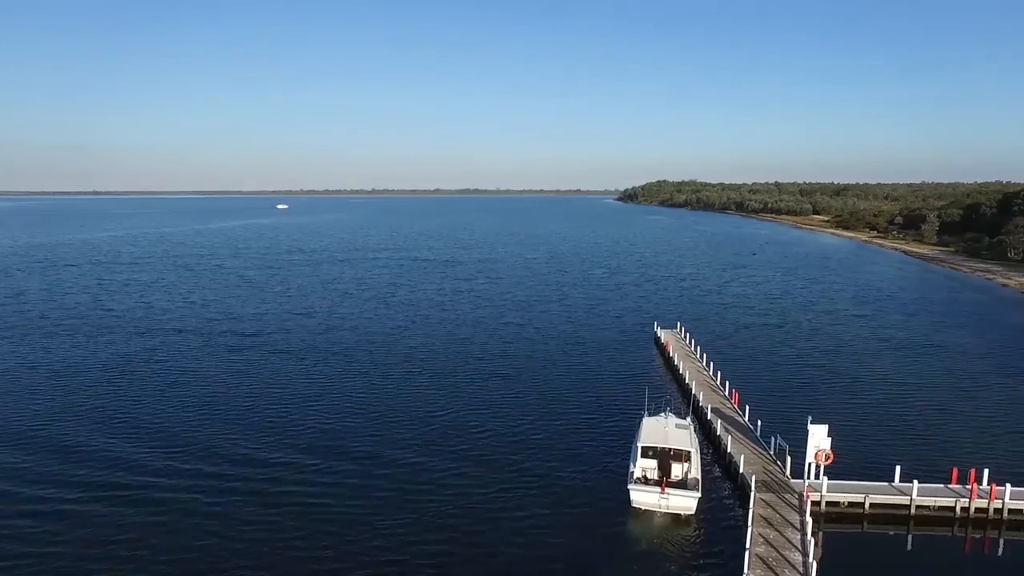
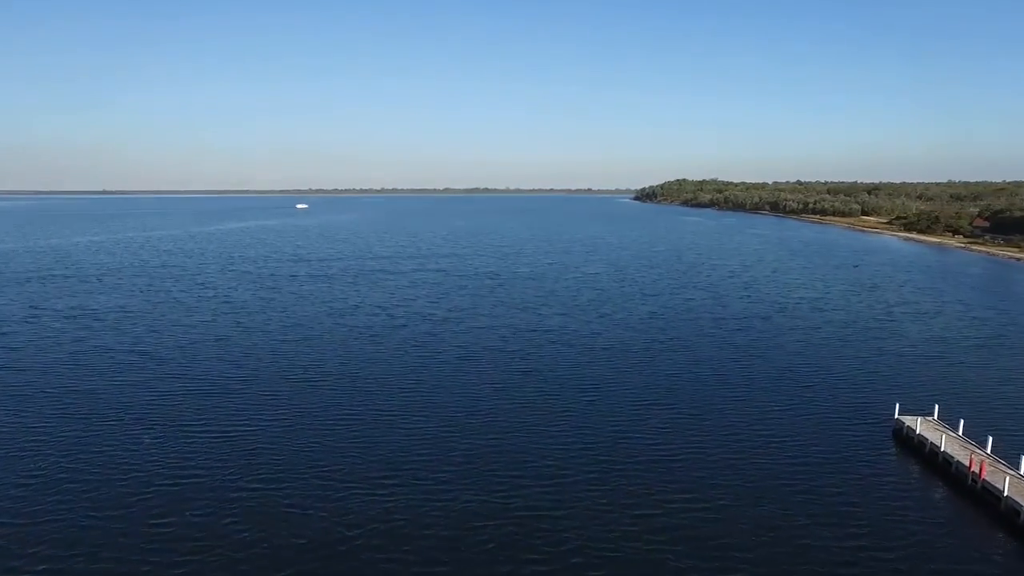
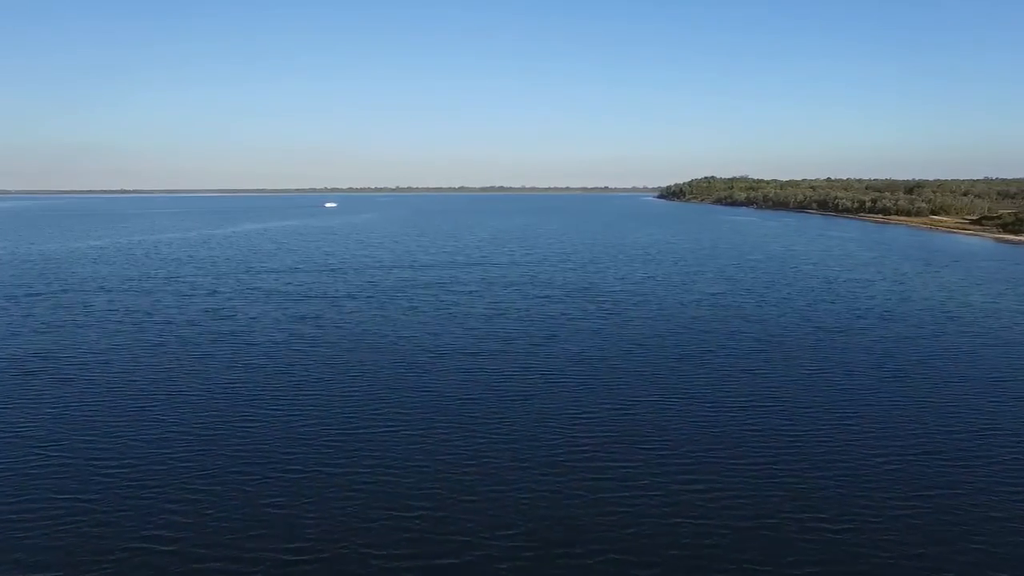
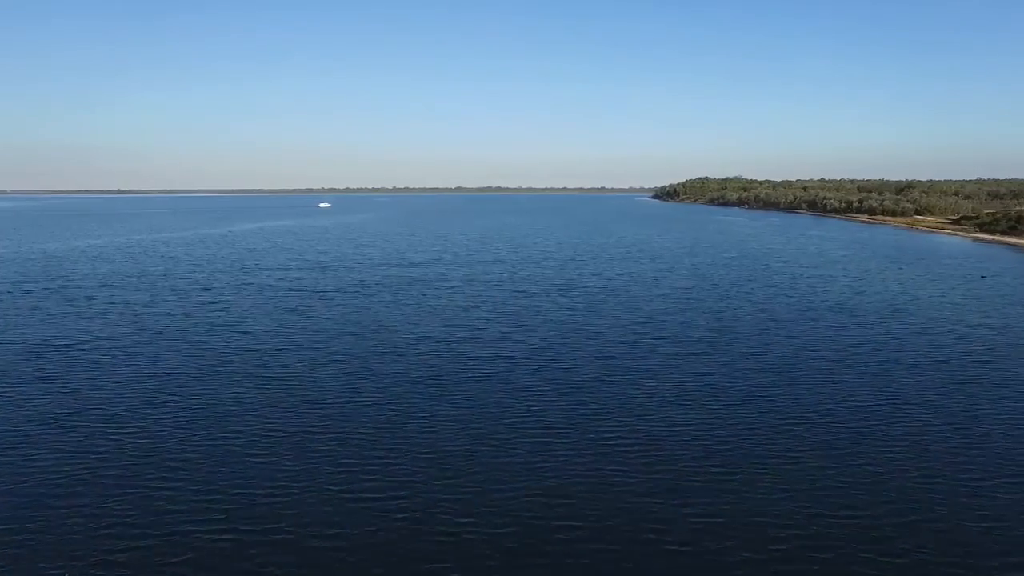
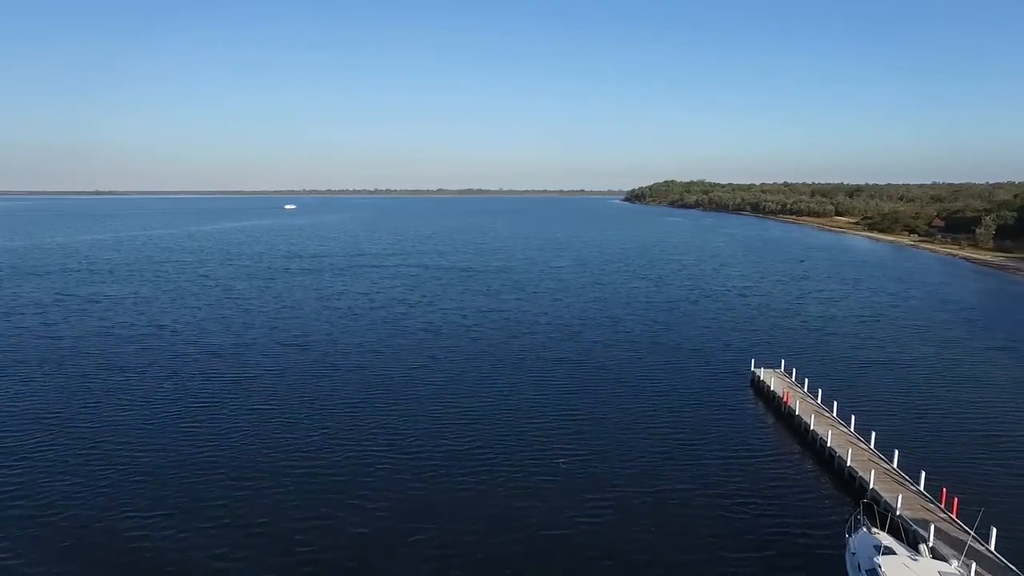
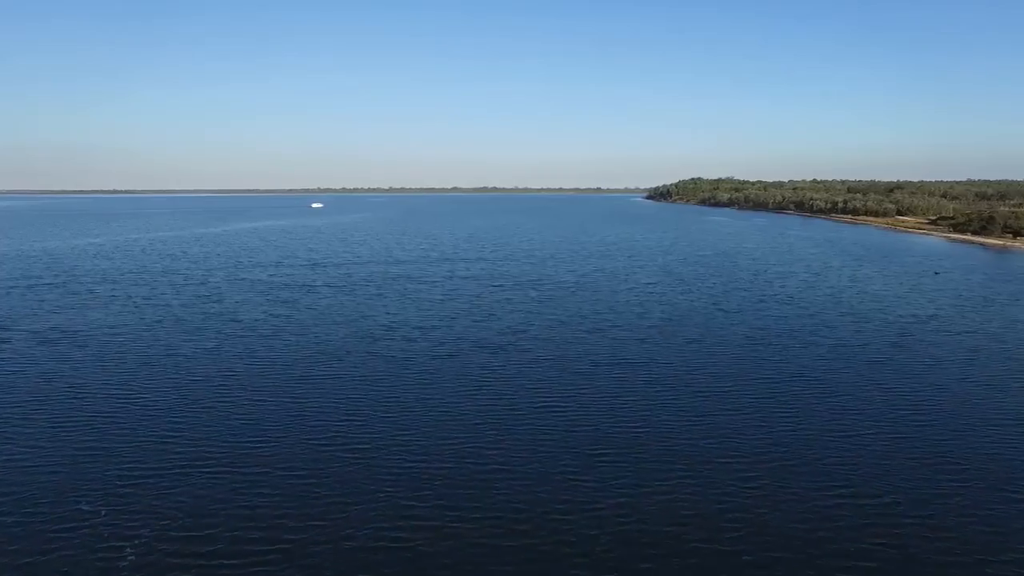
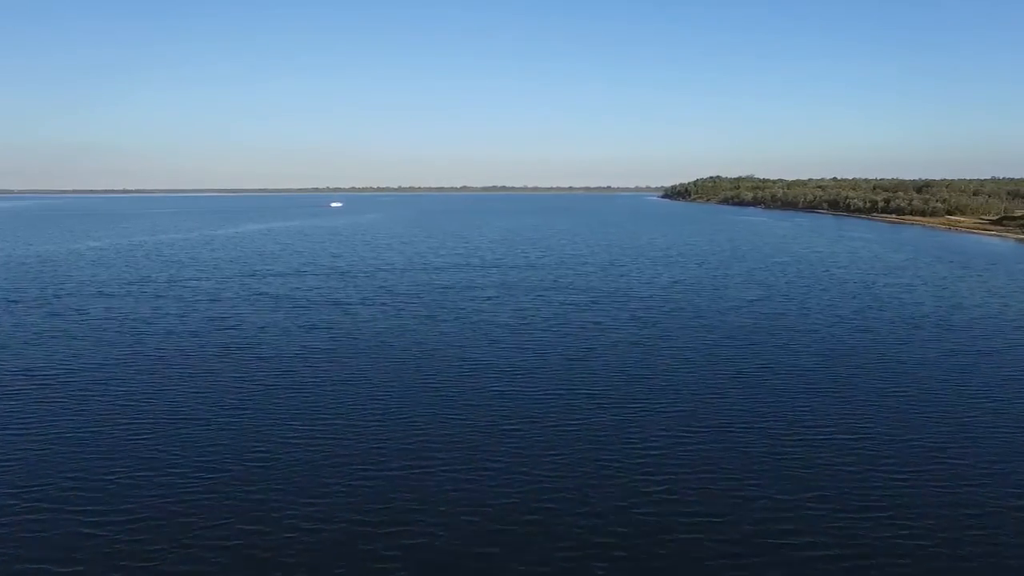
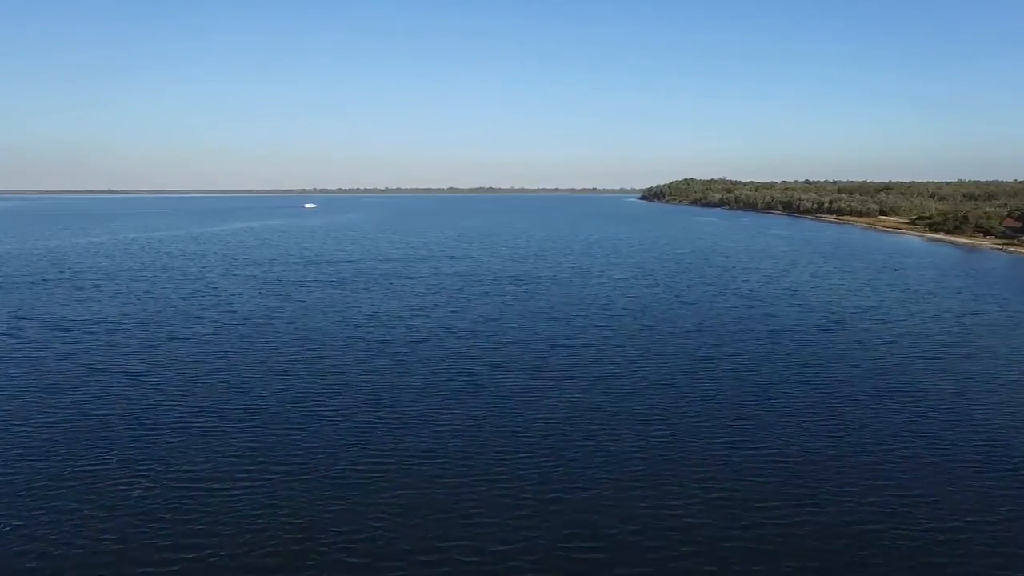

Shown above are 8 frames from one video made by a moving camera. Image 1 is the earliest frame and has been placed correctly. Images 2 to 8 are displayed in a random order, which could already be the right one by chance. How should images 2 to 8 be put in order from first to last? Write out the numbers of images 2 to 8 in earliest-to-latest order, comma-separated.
5, 2, 8, 6, 4, 3, 7
